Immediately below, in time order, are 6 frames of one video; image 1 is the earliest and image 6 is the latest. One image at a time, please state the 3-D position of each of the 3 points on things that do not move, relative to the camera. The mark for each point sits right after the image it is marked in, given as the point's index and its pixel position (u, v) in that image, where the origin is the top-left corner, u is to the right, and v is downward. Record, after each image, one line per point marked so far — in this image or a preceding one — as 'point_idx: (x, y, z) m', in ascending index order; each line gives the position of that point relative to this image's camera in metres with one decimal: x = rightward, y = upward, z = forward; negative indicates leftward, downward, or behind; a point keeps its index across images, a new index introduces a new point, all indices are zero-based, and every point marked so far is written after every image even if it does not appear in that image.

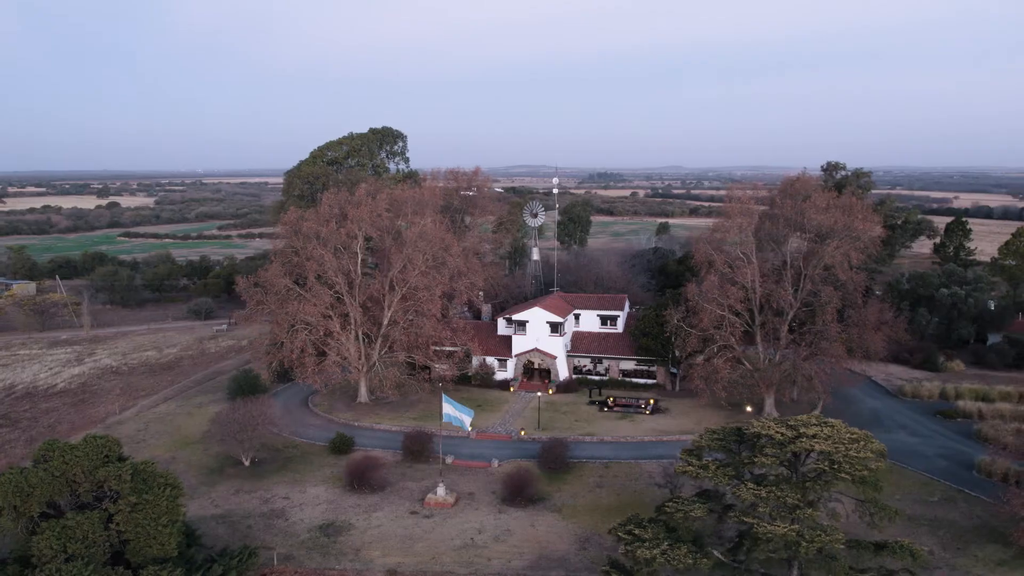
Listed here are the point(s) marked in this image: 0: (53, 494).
0: (-8.9, -3.9, +13.2) m
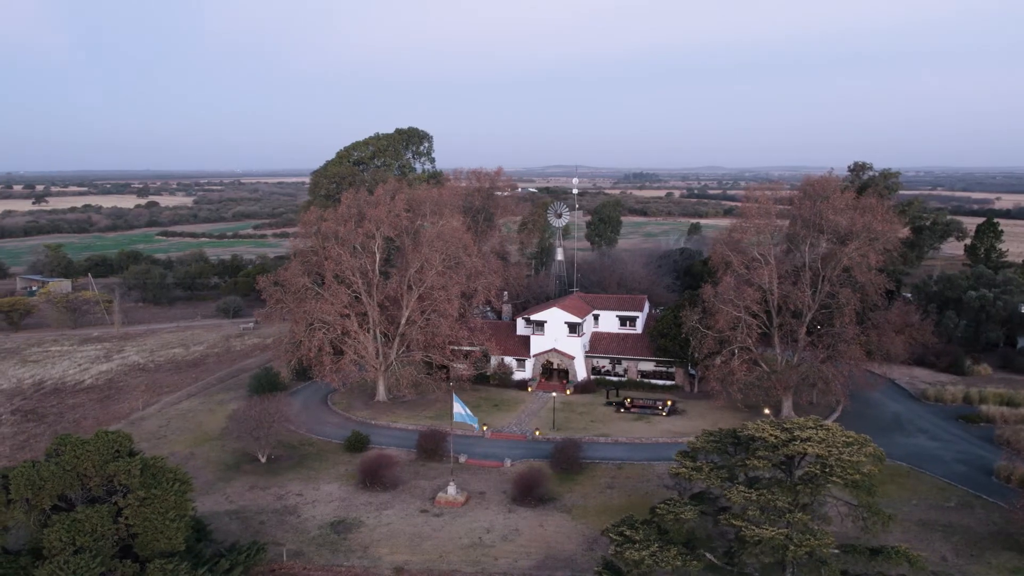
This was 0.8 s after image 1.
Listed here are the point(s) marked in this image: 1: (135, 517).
0: (-8.8, -3.9, +13.5) m
1: (-7.4, -4.5, +13.5) m
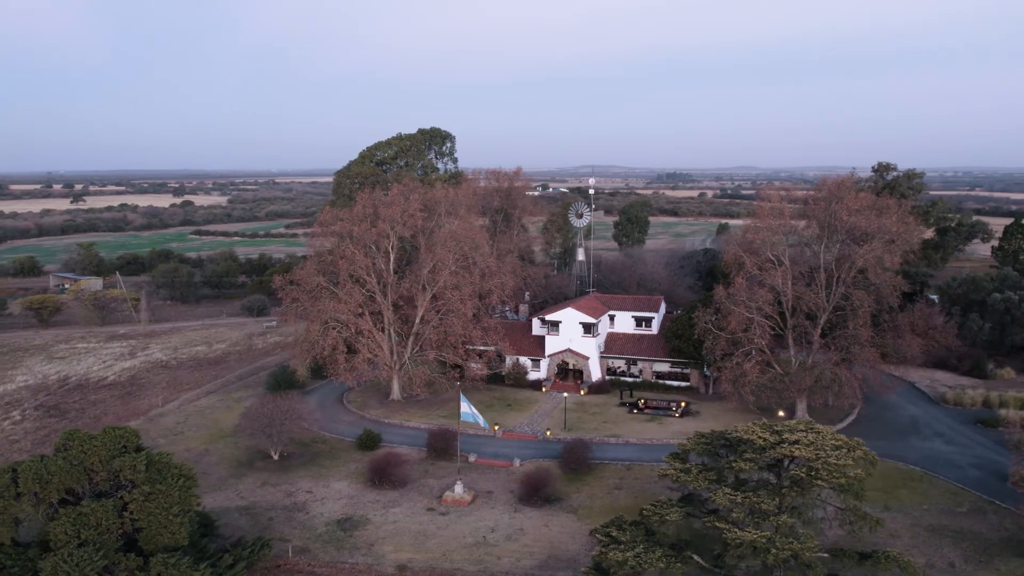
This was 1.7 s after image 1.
0: (-8.9, -3.9, +13.8) m
1: (-7.5, -4.5, +13.8) m
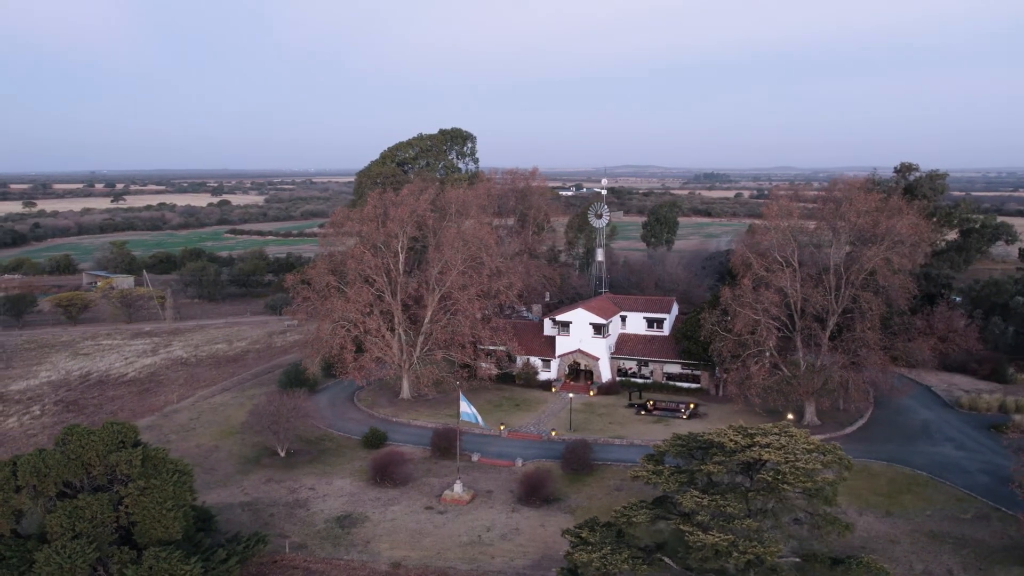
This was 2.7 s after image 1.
0: (-9.1, -3.9, +14.2) m
1: (-7.7, -4.5, +14.1) m
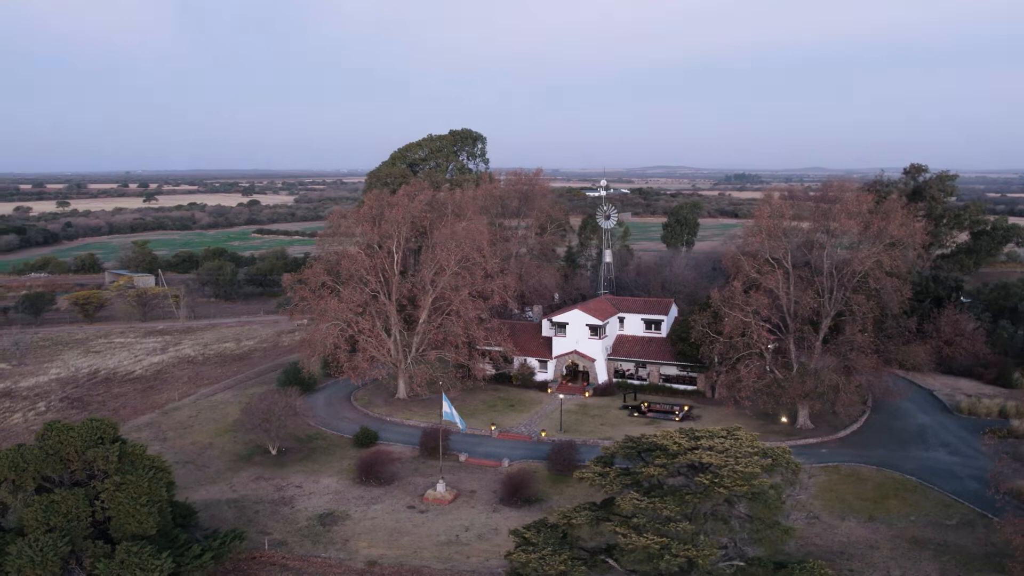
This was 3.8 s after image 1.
0: (-9.8, -3.8, +14.5) m
1: (-8.4, -4.4, +14.4) m
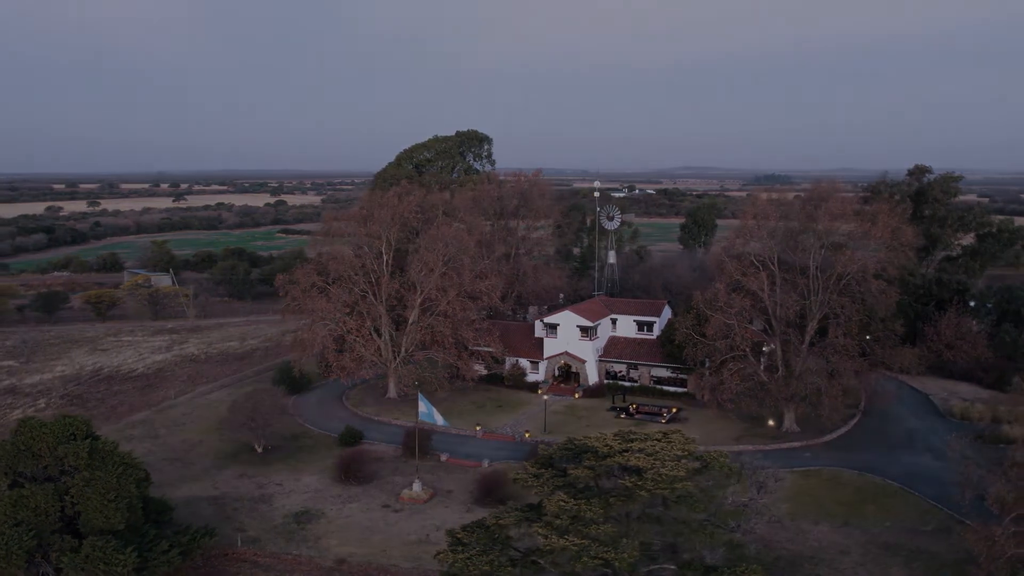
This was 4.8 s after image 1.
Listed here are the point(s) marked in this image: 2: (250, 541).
0: (-10.7, -3.8, +14.8) m
1: (-9.3, -4.4, +14.7) m
2: (-7.0, -6.8, +18.6) m
